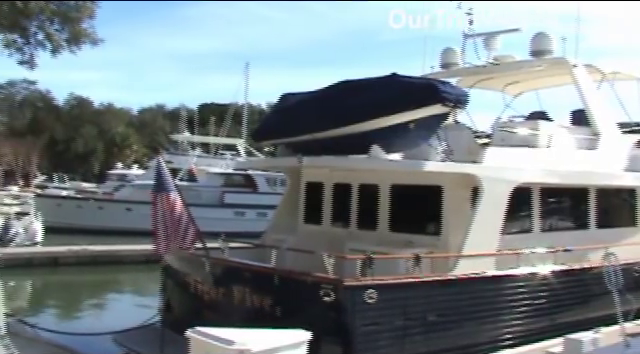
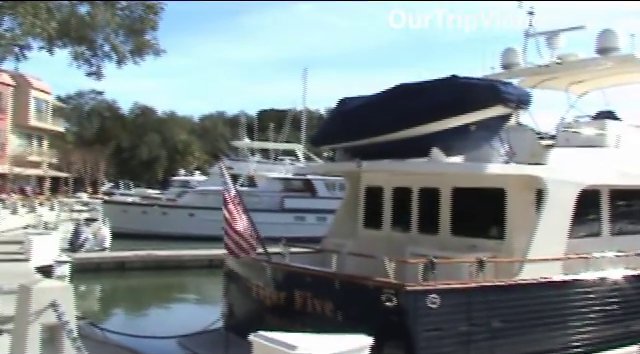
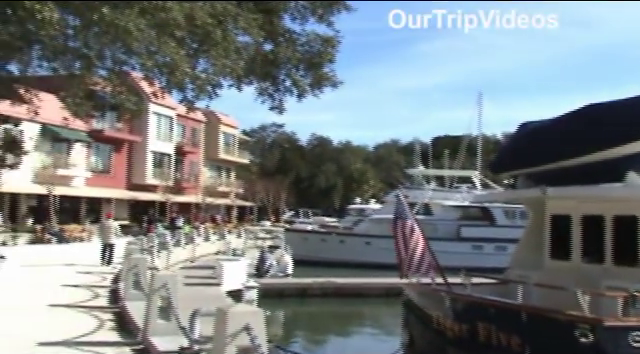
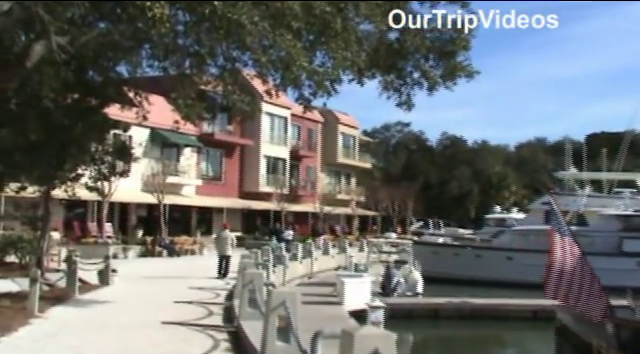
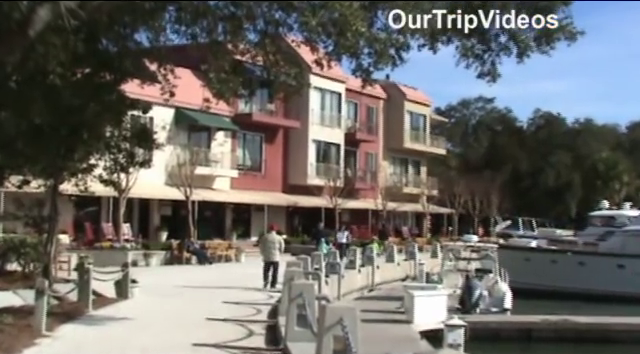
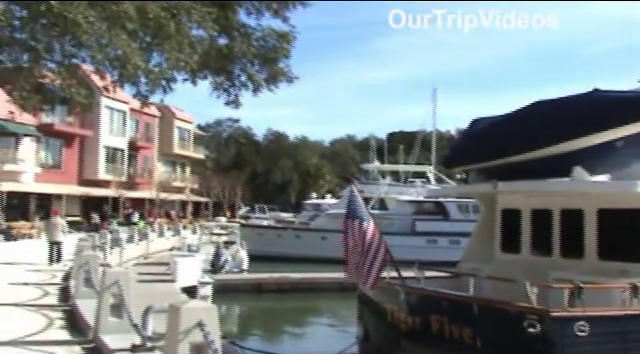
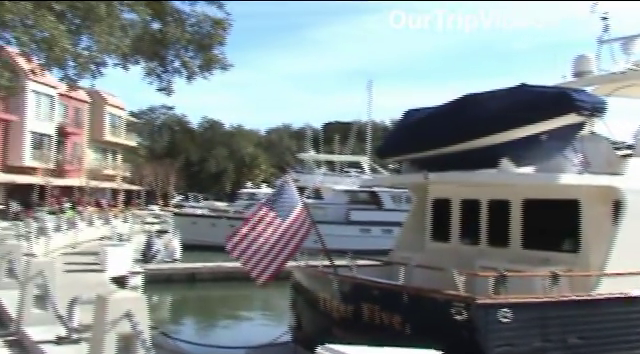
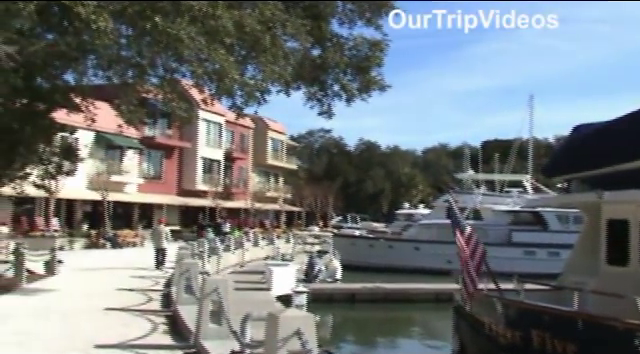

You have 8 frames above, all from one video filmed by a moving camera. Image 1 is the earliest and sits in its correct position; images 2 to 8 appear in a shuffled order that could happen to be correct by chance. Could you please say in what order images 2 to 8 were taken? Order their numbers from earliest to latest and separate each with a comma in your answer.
2, 7, 6, 3, 8, 4, 5
